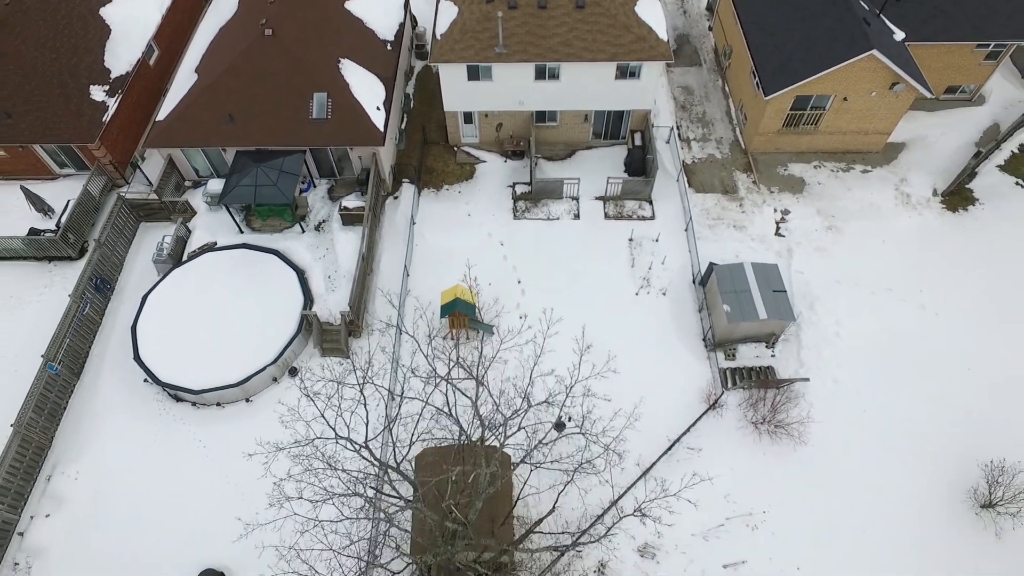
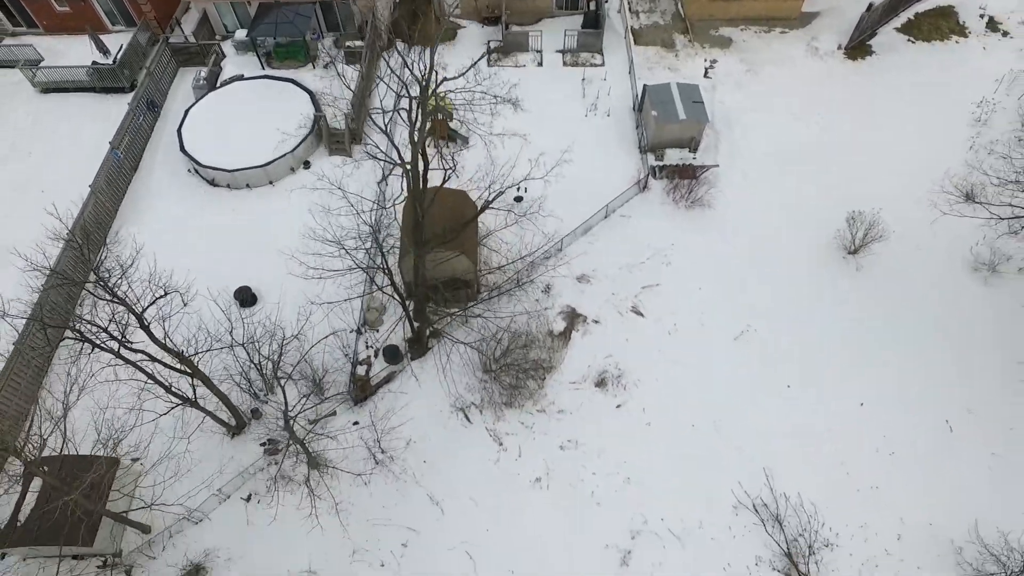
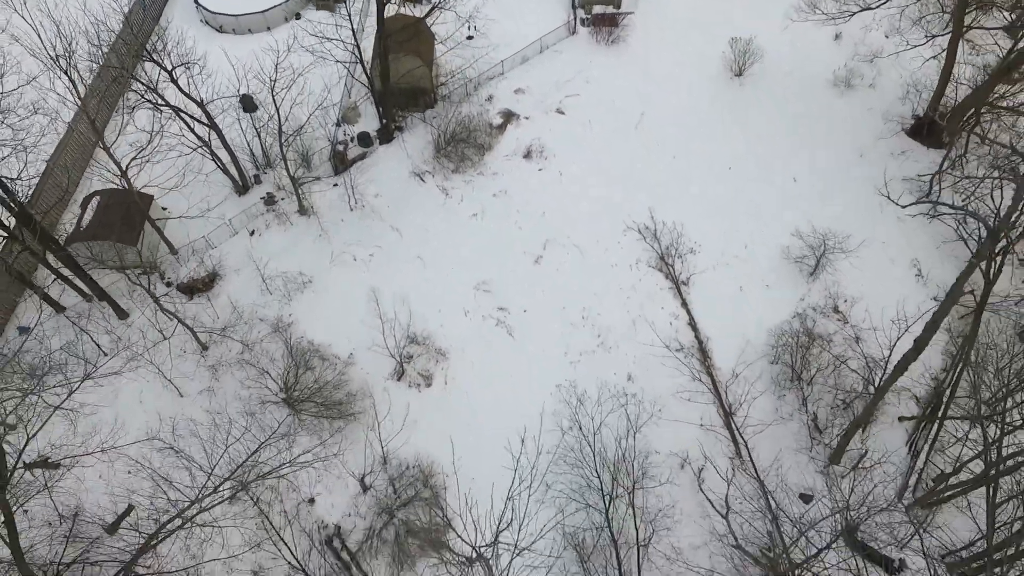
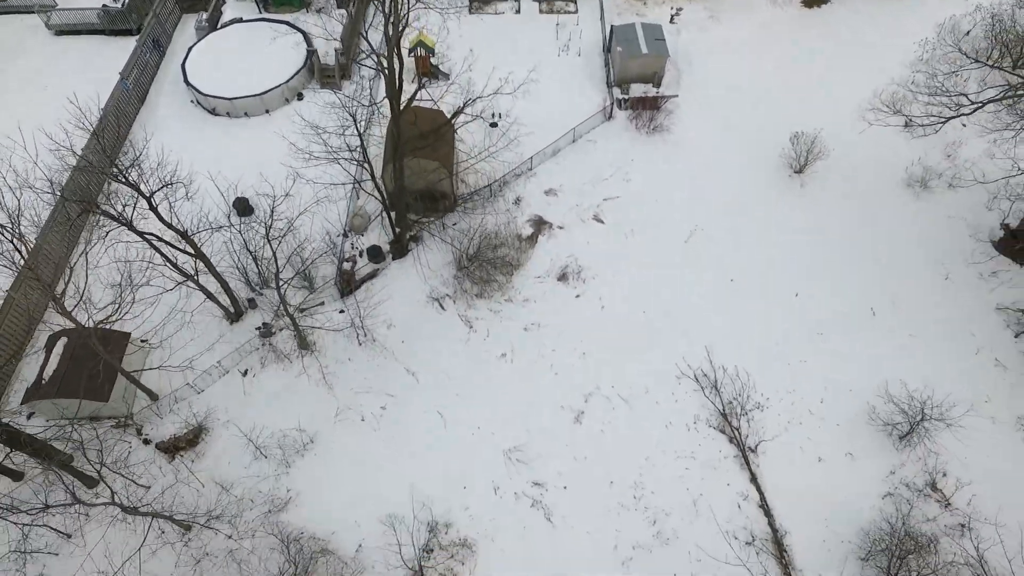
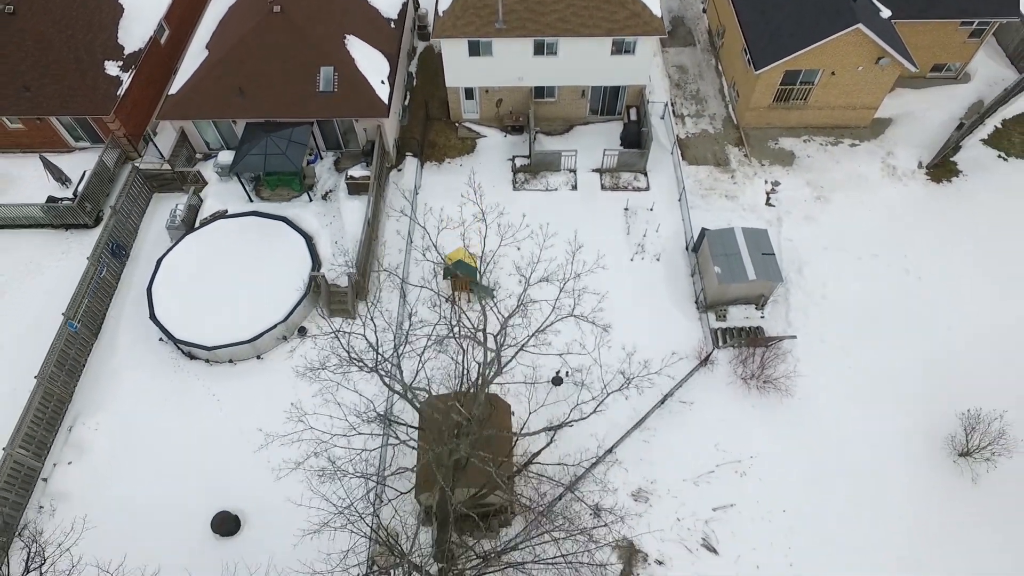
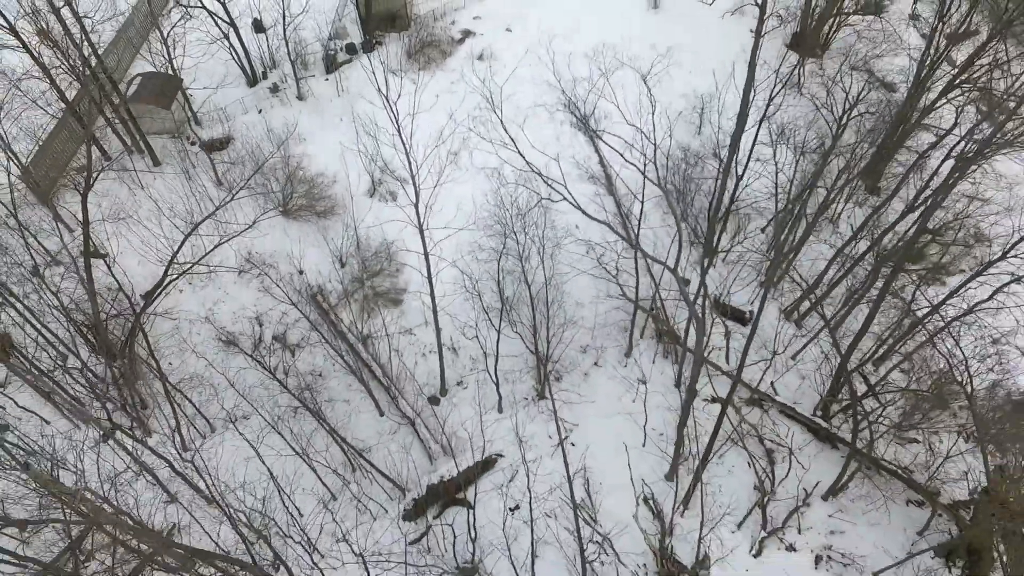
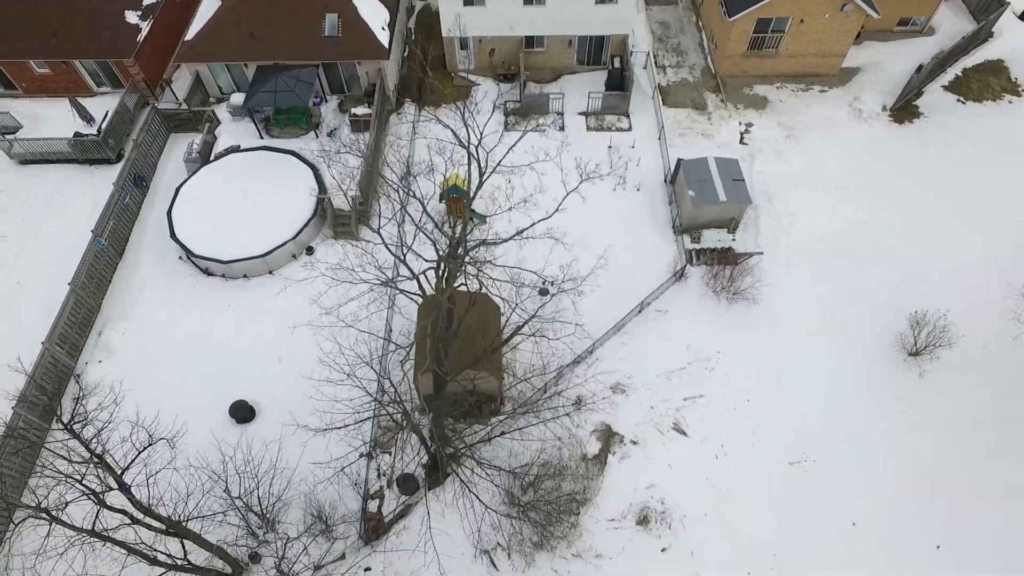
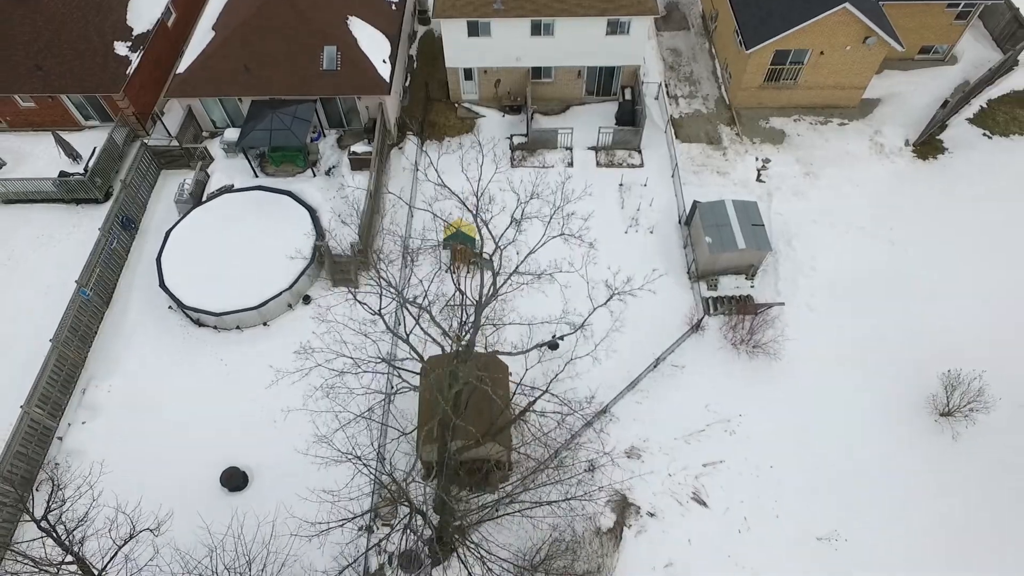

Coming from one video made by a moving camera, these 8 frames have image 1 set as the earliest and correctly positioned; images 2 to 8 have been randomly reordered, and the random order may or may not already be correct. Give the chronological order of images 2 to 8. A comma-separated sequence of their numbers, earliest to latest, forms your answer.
5, 8, 7, 2, 4, 3, 6
